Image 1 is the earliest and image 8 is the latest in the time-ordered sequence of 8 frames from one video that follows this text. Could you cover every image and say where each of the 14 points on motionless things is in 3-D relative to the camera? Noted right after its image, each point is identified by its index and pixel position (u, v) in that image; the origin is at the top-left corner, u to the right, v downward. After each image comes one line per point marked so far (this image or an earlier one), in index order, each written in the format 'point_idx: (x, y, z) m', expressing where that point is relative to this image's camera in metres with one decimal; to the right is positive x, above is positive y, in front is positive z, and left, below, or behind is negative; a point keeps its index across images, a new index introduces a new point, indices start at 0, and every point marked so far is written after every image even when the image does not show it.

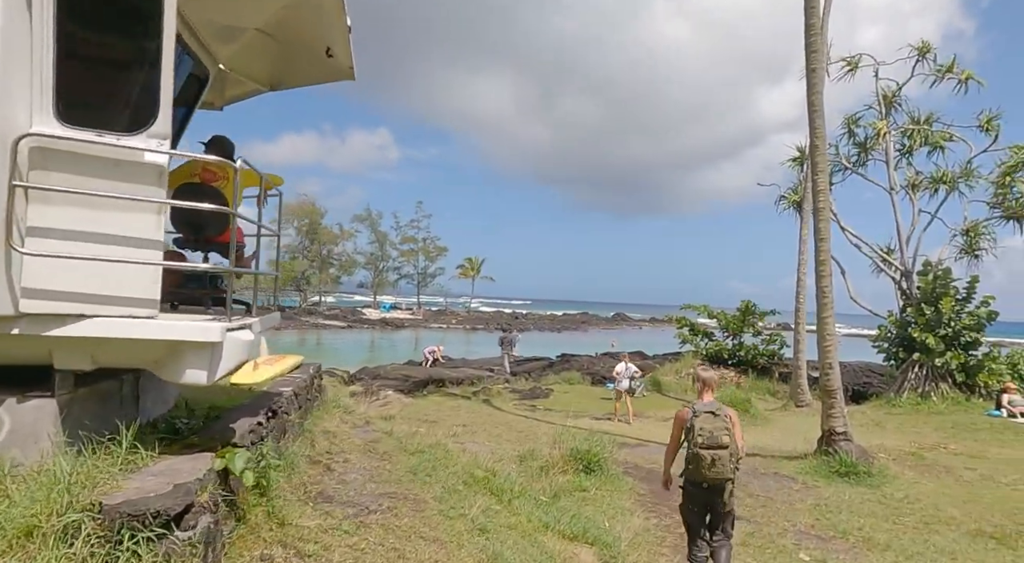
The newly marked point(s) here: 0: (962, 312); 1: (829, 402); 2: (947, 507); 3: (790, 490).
0: (+10.9, -0.8, +16.1) m
1: (+4.8, -1.8, +10.0) m
2: (+5.5, -2.8, +8.3) m
3: (+3.7, -2.8, +8.9) m
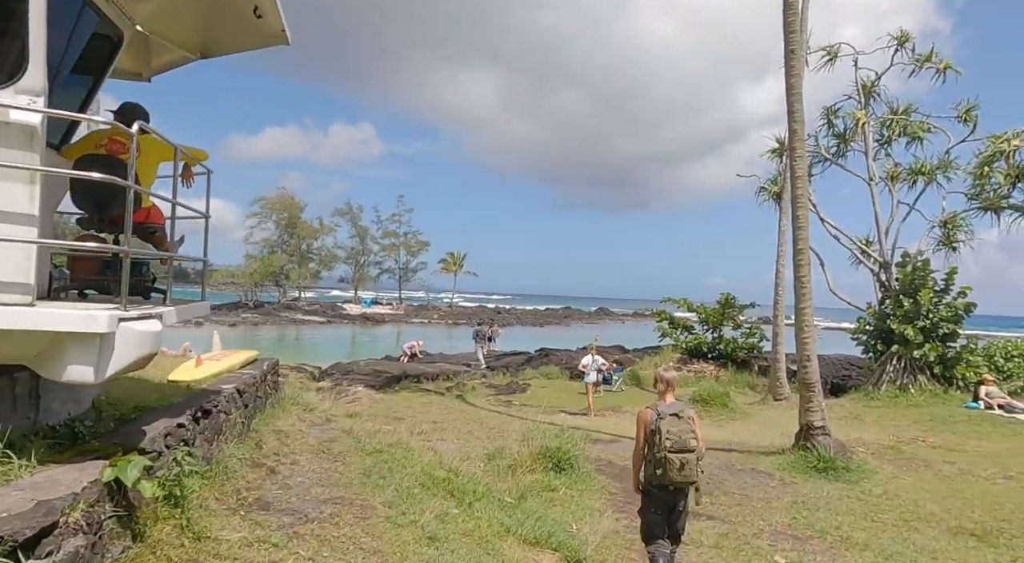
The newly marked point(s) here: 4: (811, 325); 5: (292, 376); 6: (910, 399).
0: (+10.3, -0.6, +15.9) m
1: (+4.3, -1.7, +9.7) m
2: (+5.1, -2.7, +8.0) m
3: (+3.3, -2.7, +8.6) m
4: (+4.3, -0.6, +9.5) m
5: (-5.0, -2.2, +14.9) m
6: (+9.1, -2.7, +15.1) m
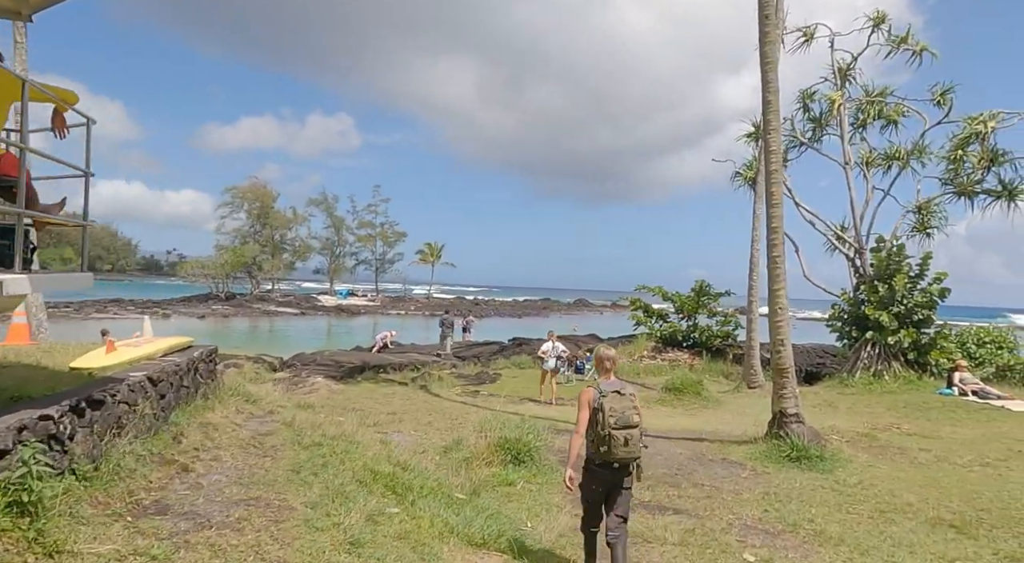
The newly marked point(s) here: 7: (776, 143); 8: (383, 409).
0: (+9.5, -0.2, +15.7) m
1: (+3.8, -1.4, +9.3) m
2: (+4.5, -2.4, +7.7) m
3: (+2.8, -2.4, +8.1) m
4: (+3.8, -0.3, +9.1) m
5: (-5.7, -1.9, +14.2) m
6: (+8.4, -2.3, +14.9) m
7: (+3.6, +1.9, +9.0) m
8: (-2.3, -2.3, +11.5) m
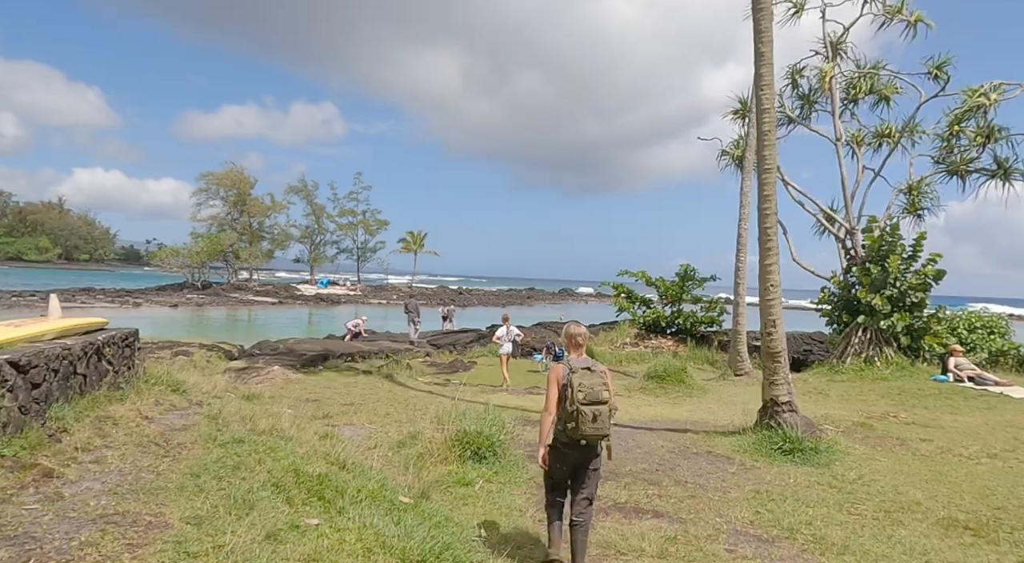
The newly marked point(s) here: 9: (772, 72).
0: (+9.0, +0.2, +15.0) m
1: (+3.3, -1.1, +8.4) m
2: (+4.1, -2.2, +6.9) m
3: (+2.4, -2.1, +7.3) m
4: (+3.3, 0.0, +8.2) m
5: (-6.2, -1.6, +13.2) m
6: (+7.8, -1.9, +14.2) m
7: (+3.2, +2.2, +8.1) m
8: (-2.8, -1.9, +10.6) m
9: (+3.2, +2.6, +8.2) m
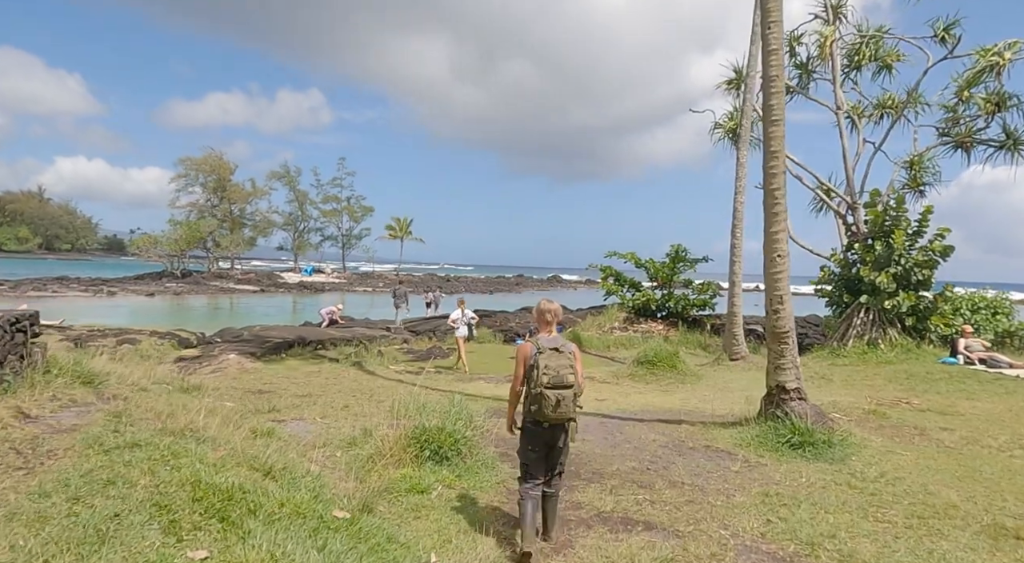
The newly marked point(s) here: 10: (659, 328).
0: (+8.5, +0.7, +14.0) m
1: (+3.0, -0.7, +7.4) m
2: (+3.8, -1.8, +5.9) m
3: (+2.1, -1.8, +6.3) m
4: (+3.0, +0.3, +7.2) m
5: (-6.6, -1.2, +12.0) m
6: (+7.4, -1.5, +13.2) m
7: (+2.8, +2.5, +7.1) m
8: (-3.1, -1.6, +9.5) m
9: (+2.9, +2.9, +7.1) m
10: (+4.4, -1.4, +19.6) m
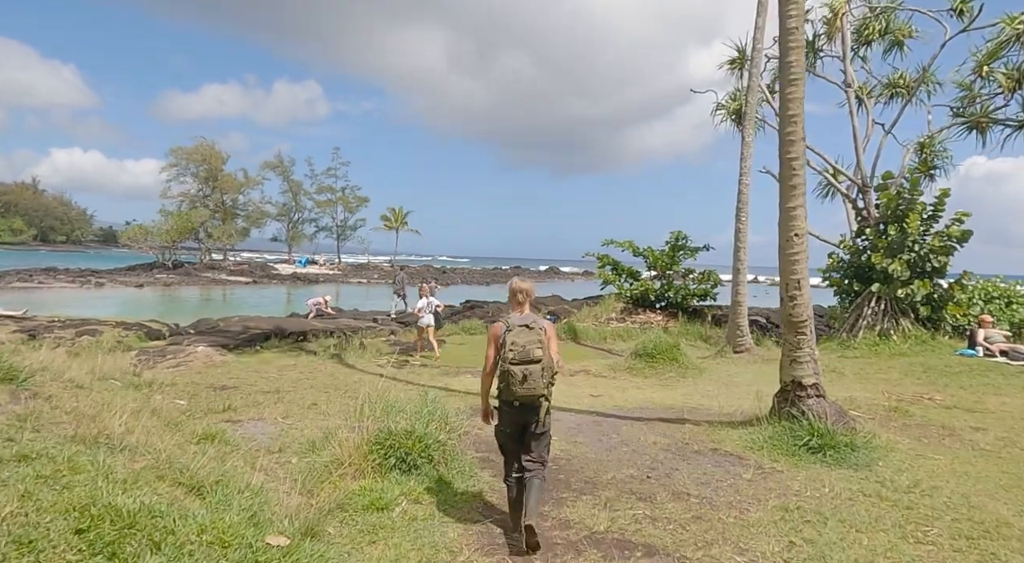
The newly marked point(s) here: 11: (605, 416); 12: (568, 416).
0: (+8.3, +1.0, +13.2) m
1: (+2.8, -0.6, +6.6) m
2: (+3.7, -1.7, +5.1) m
3: (+1.9, -1.7, +5.5) m
4: (+2.8, +0.5, +6.4) m
5: (-6.8, -1.0, +11.2) m
6: (+7.2, -1.2, +12.5) m
7: (+2.6, +2.7, +6.2) m
8: (-3.3, -1.4, +8.7) m
9: (+2.7, +3.1, +6.2) m
10: (+4.2, -1.1, +18.8) m
11: (+1.1, -1.6, +7.7) m
12: (+0.6, -1.5, +7.5) m
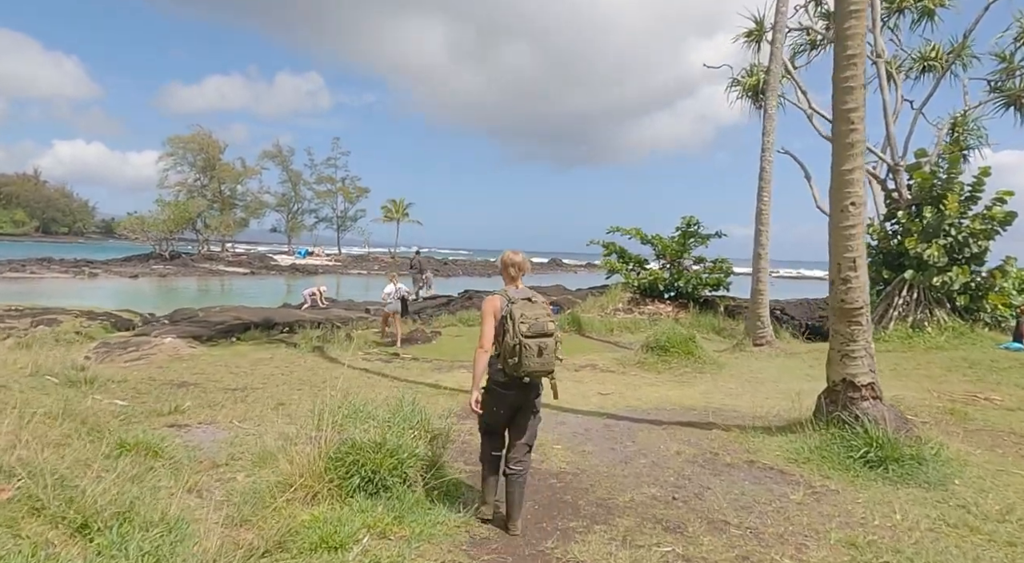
0: (+8.3, +1.2, +12.1) m
1: (+2.8, -0.4, +5.6) m
2: (+3.6, -1.5, +4.0) m
3: (+1.9, -1.5, +4.5) m
4: (+2.8, +0.6, +5.3) m
5: (-6.8, -0.7, +10.2) m
6: (+7.2, -1.0, +11.4) m
7: (+2.6, +2.9, +5.1) m
8: (-3.3, -1.2, +7.7) m
9: (+2.7, +3.3, +5.1) m
10: (+4.2, -0.8, +17.8) m
11: (+1.1, -1.4, +6.7) m
12: (+0.6, -1.4, +6.5) m
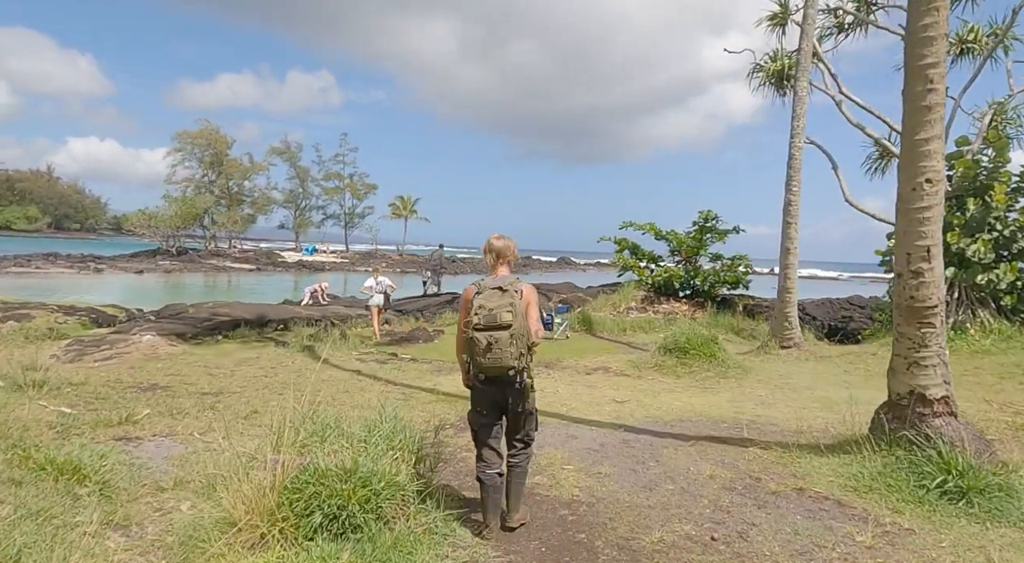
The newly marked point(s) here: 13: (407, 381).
0: (+8.5, +1.2, +11.1) m
1: (+2.8, -0.4, +4.7) m
2: (+3.6, -1.5, +3.2) m
3: (+1.9, -1.5, +3.6) m
4: (+2.8, +0.7, +4.4) m
5: (-6.7, -0.6, +9.4) m
6: (+7.3, -1.0, +10.4) m
7: (+2.7, +2.9, +4.2) m
8: (-3.2, -1.1, +6.9) m
9: (+2.7, +3.3, +4.2) m
10: (+4.4, -0.7, +16.9) m
11: (+1.1, -1.3, +5.8) m
12: (+0.7, -1.3, +5.6) m
13: (-1.2, -1.1, +7.7) m
